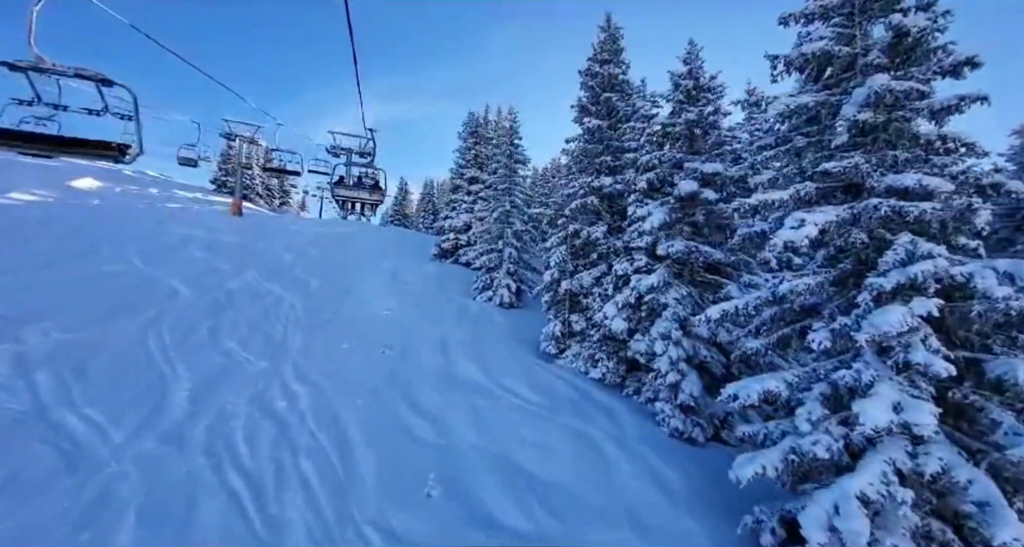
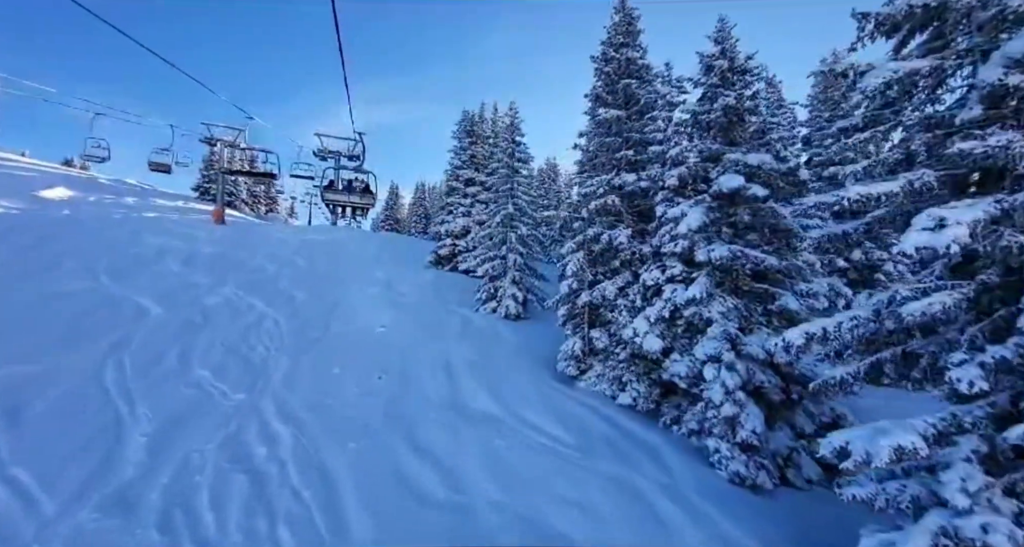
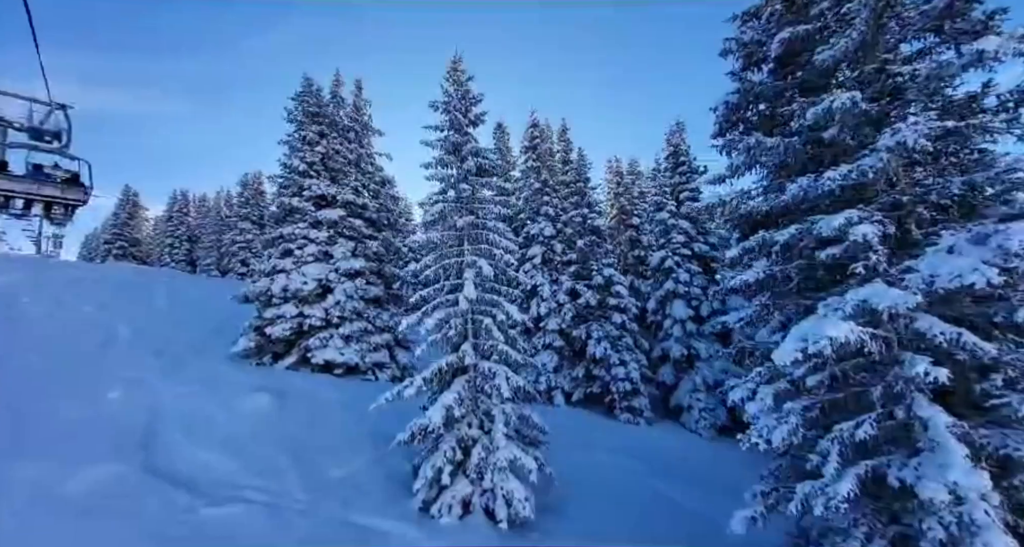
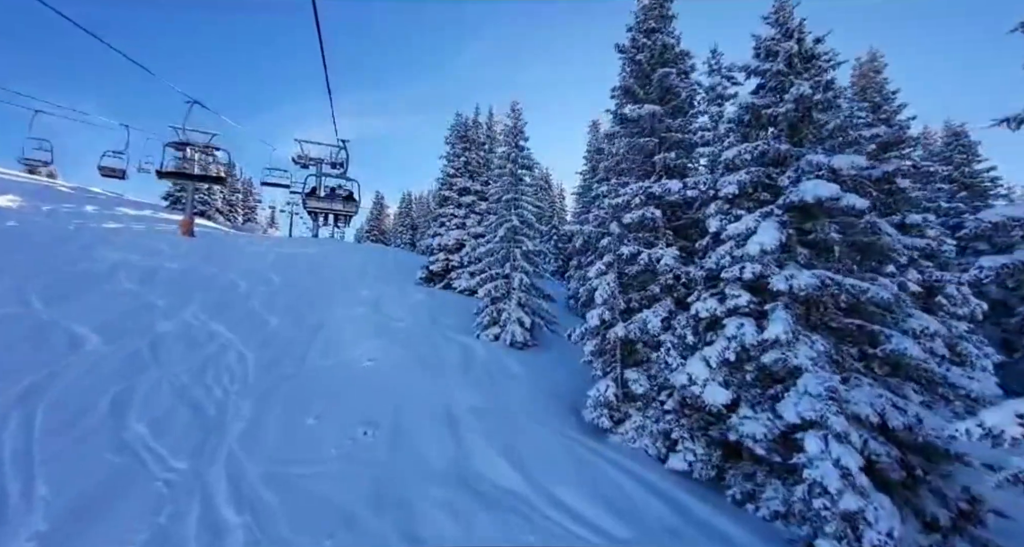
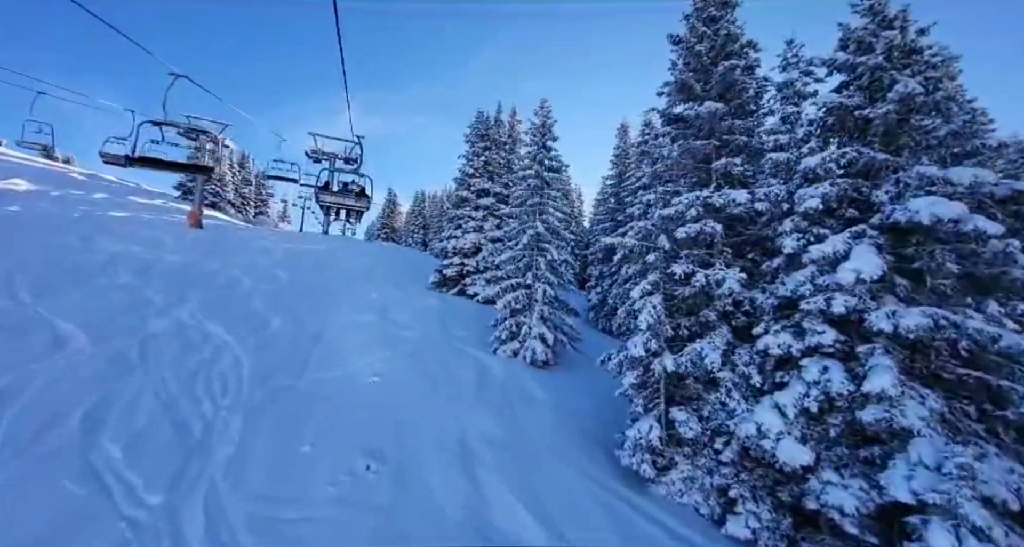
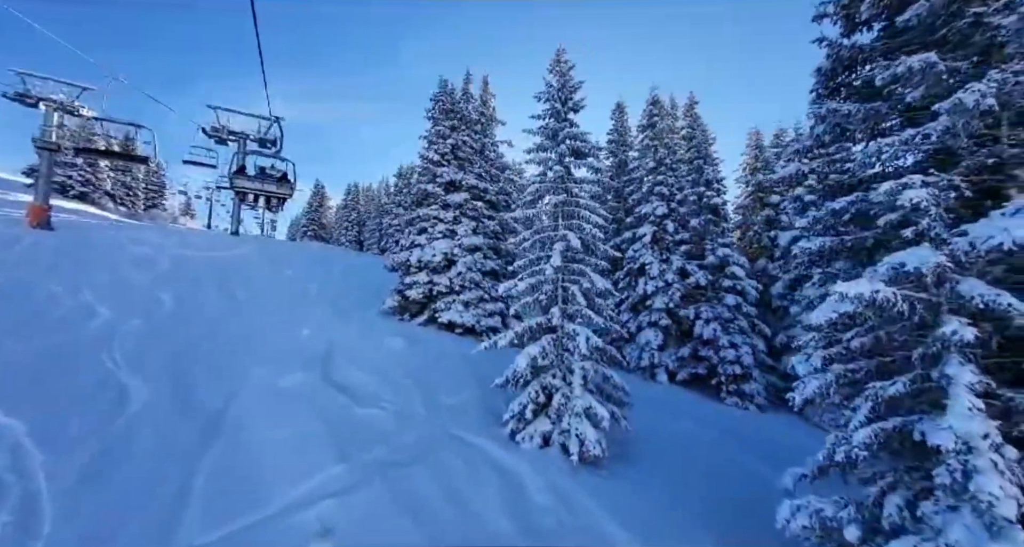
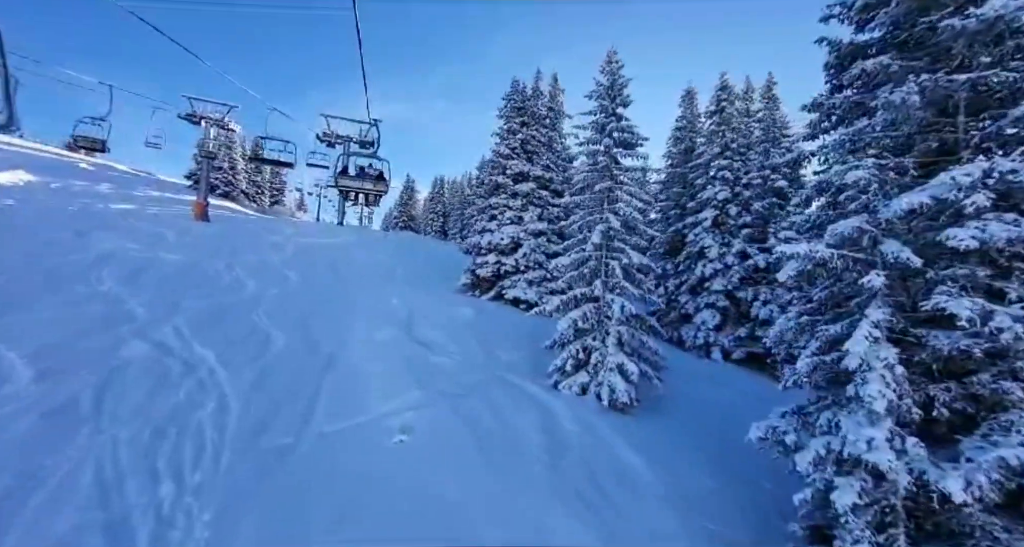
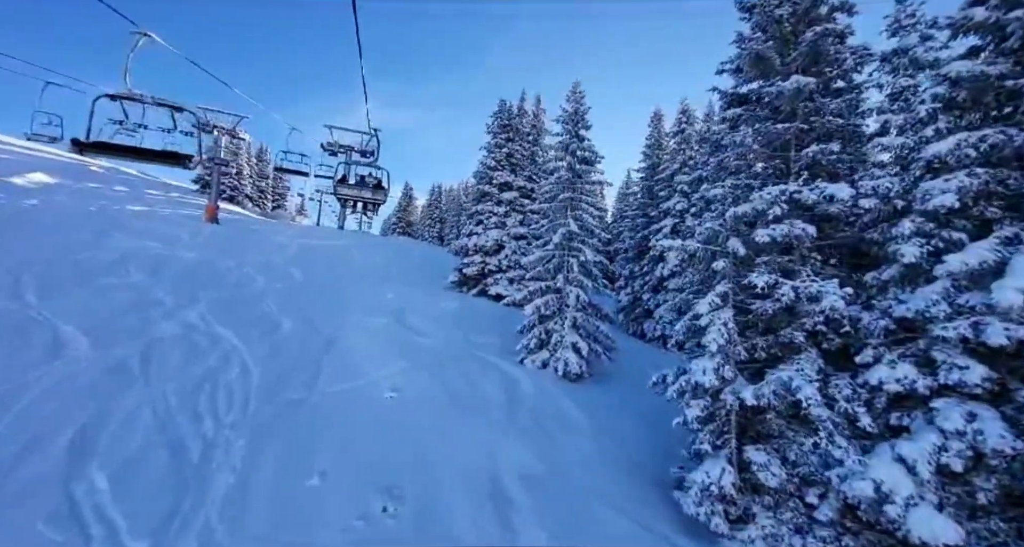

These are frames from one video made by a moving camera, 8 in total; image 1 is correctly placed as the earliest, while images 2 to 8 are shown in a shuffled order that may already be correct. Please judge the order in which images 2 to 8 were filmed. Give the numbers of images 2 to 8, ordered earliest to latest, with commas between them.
2, 4, 5, 8, 7, 6, 3
